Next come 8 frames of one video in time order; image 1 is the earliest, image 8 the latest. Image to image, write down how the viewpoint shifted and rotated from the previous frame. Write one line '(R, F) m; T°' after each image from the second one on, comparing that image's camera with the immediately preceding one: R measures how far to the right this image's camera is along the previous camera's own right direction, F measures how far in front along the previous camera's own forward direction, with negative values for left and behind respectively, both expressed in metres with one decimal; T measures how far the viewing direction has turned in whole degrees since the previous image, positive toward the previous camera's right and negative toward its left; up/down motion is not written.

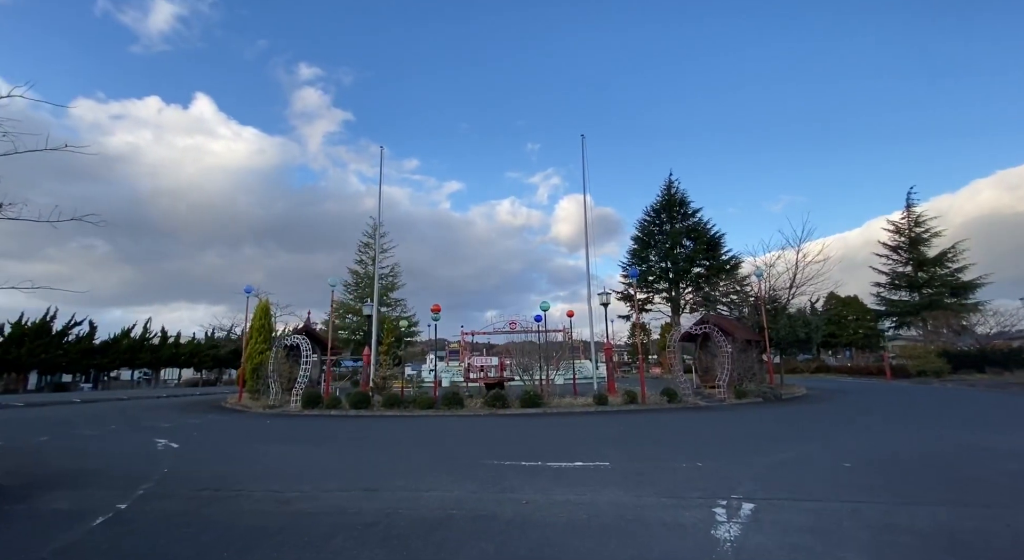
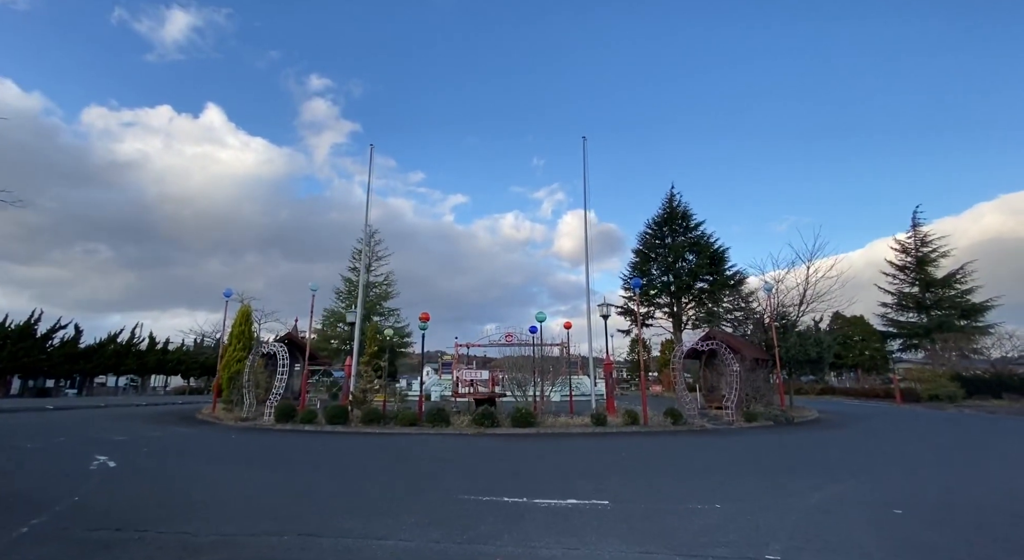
(+0.2, +1.2) m; 0°
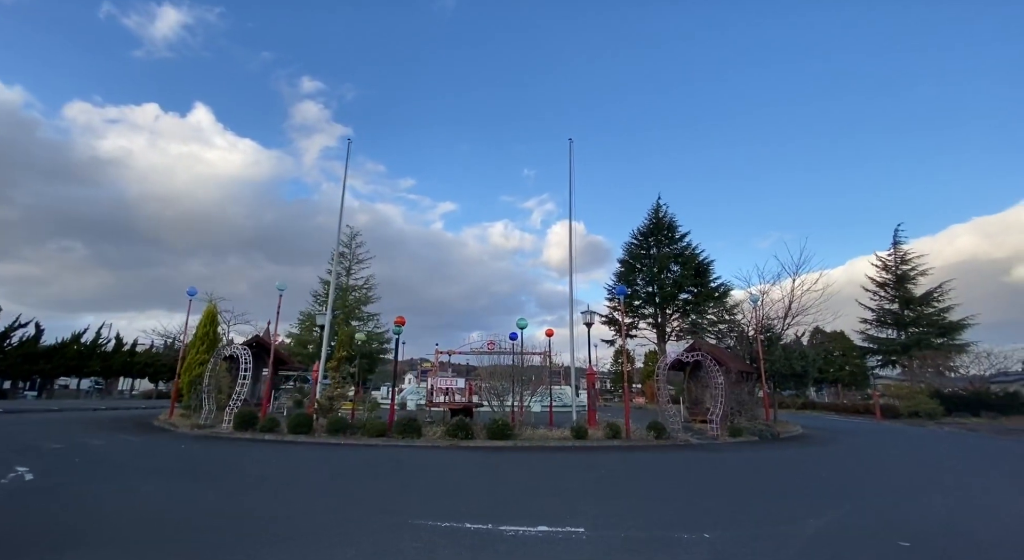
(+0.2, +0.7) m; +2°
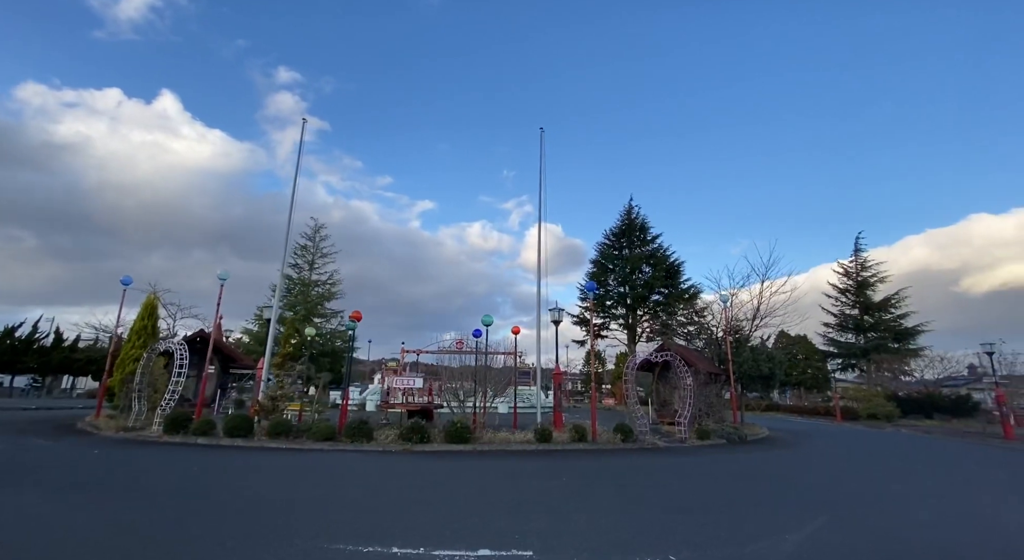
(+0.3, +0.9) m; +3°
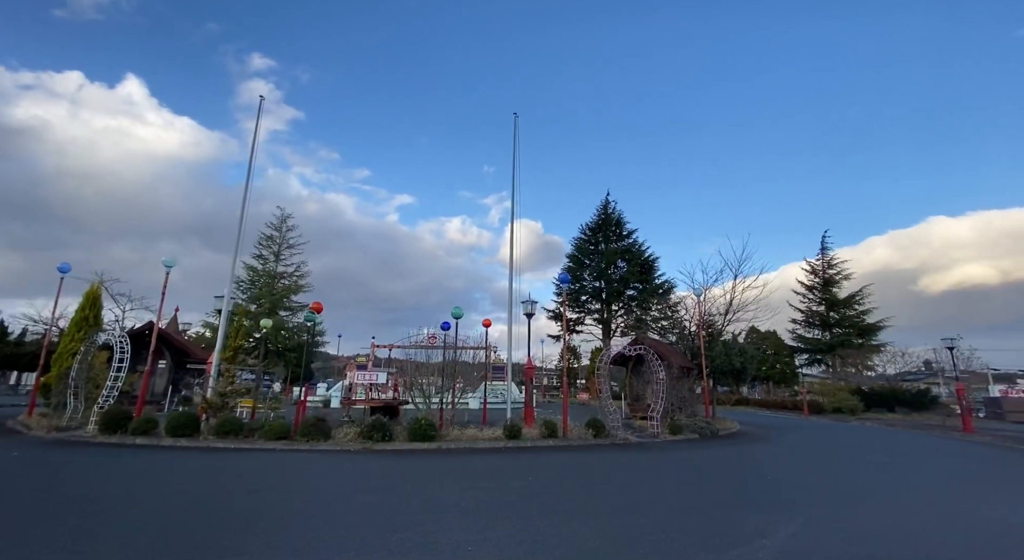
(+0.2, +0.6) m; +3°
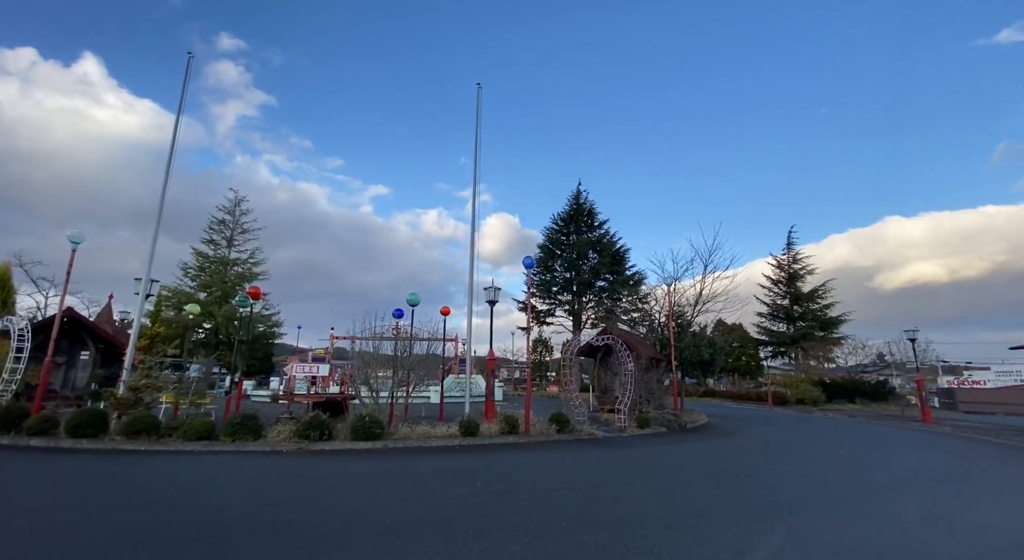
(+0.4, +1.1) m; +3°
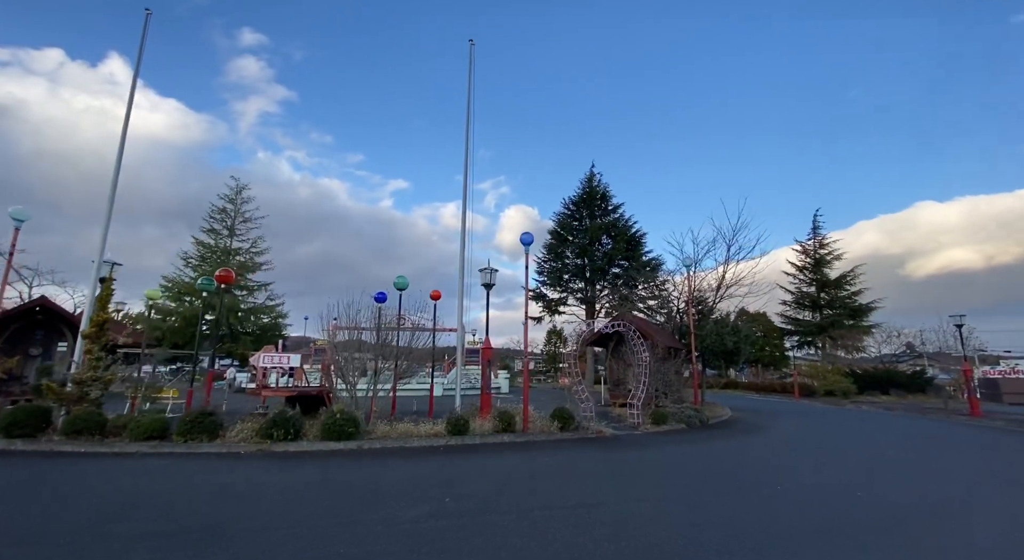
(+0.5, +1.6) m; -2°
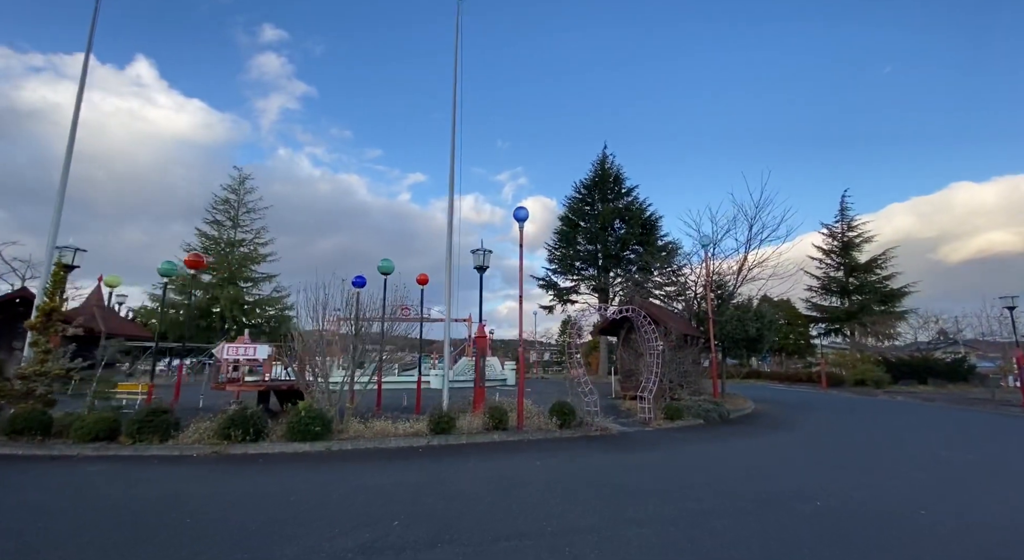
(+0.6, +1.3) m; -2°
